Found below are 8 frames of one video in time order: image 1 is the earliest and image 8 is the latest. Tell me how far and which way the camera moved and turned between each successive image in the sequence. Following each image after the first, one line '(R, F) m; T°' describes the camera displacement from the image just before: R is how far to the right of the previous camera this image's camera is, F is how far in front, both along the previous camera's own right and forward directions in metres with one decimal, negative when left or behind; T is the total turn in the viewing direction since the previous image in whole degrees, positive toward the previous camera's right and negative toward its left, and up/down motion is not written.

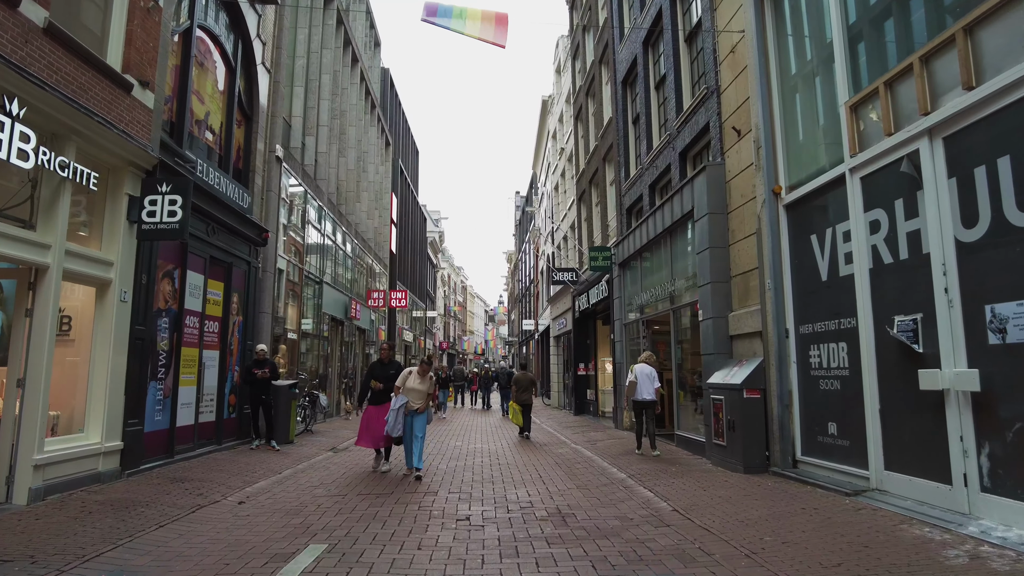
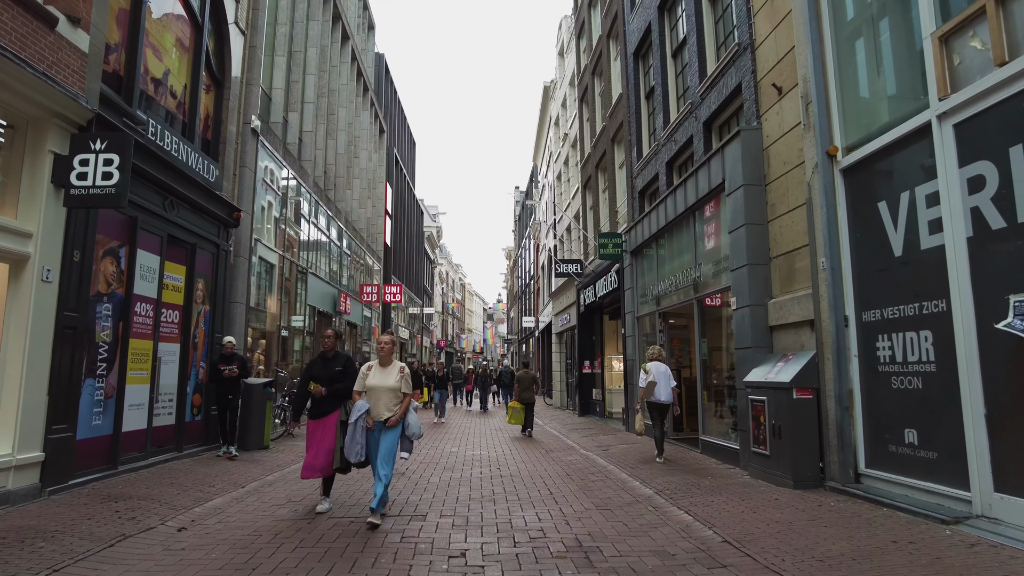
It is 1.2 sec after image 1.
(-0.1, +1.3) m; 0°
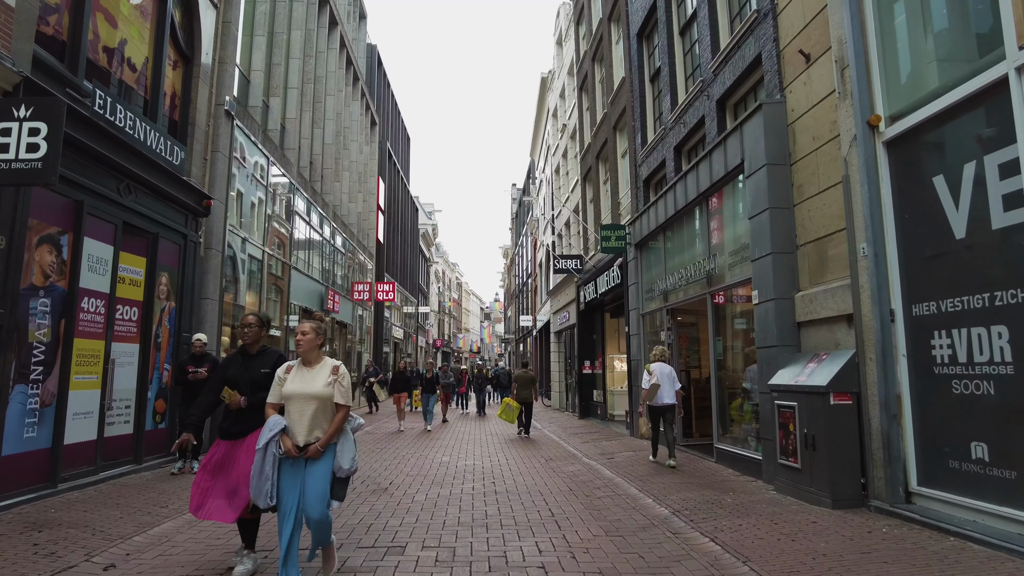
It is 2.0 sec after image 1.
(0.0, +0.9) m; 0°
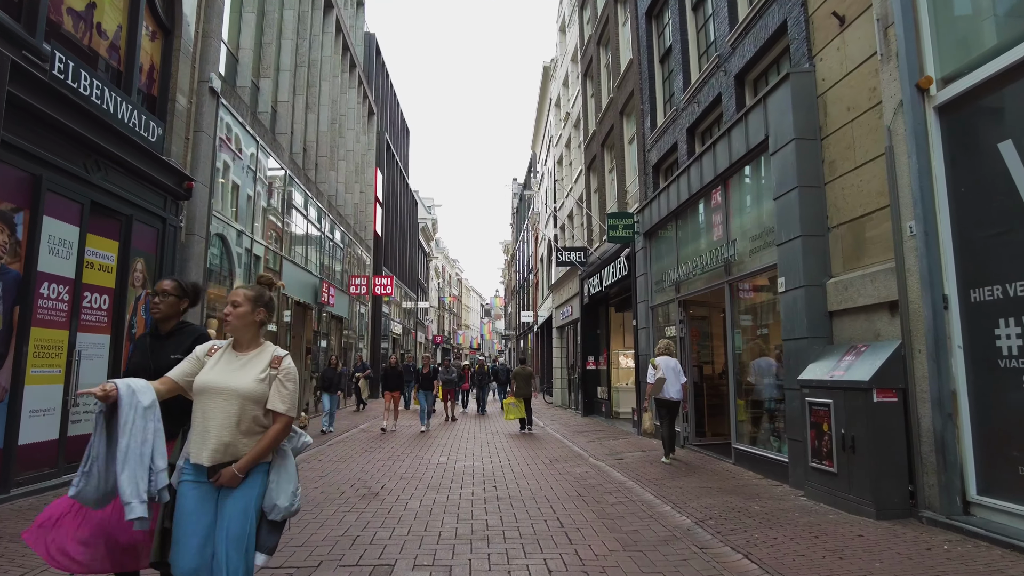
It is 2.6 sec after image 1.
(0.0, +0.7) m; 0°
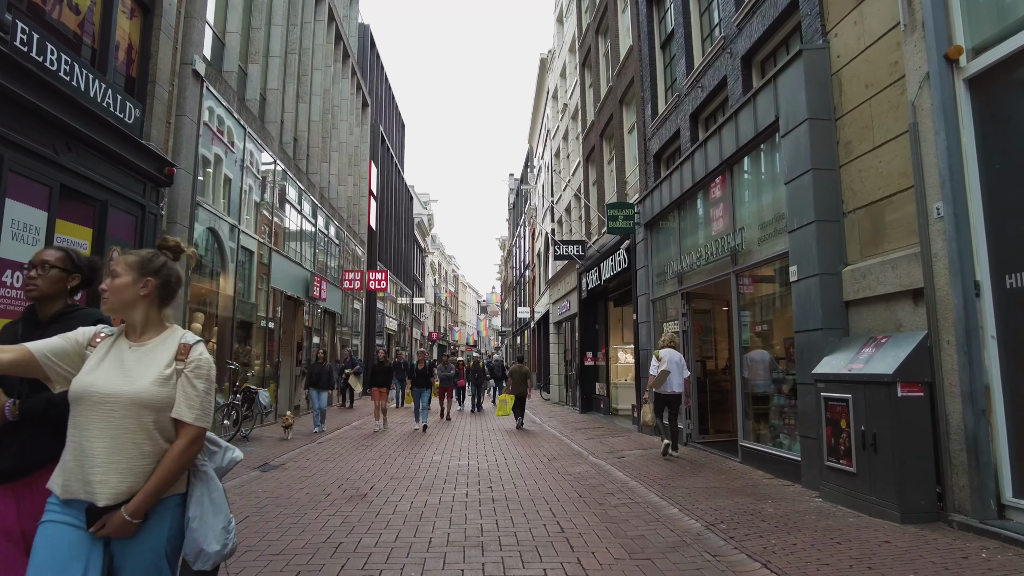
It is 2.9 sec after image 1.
(0.0, +0.4) m; 0°
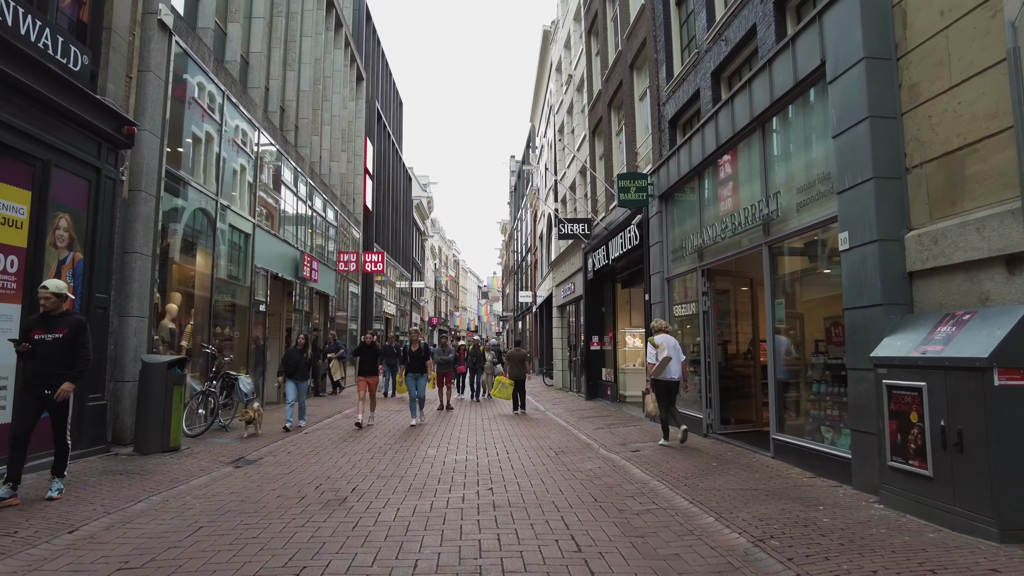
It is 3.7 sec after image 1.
(0.0, +1.0) m; 0°
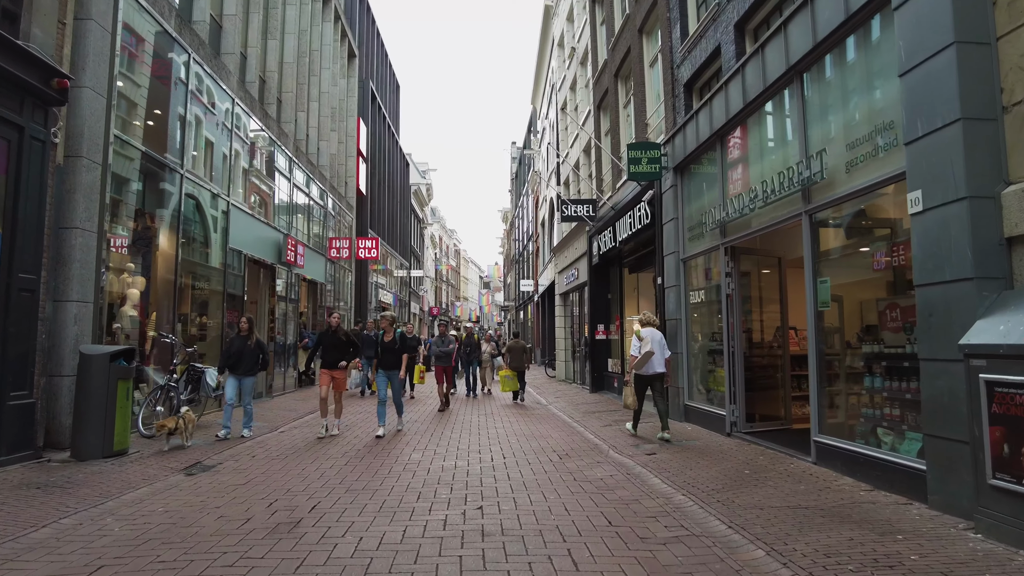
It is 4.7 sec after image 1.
(+0.1, +1.1) m; 0°
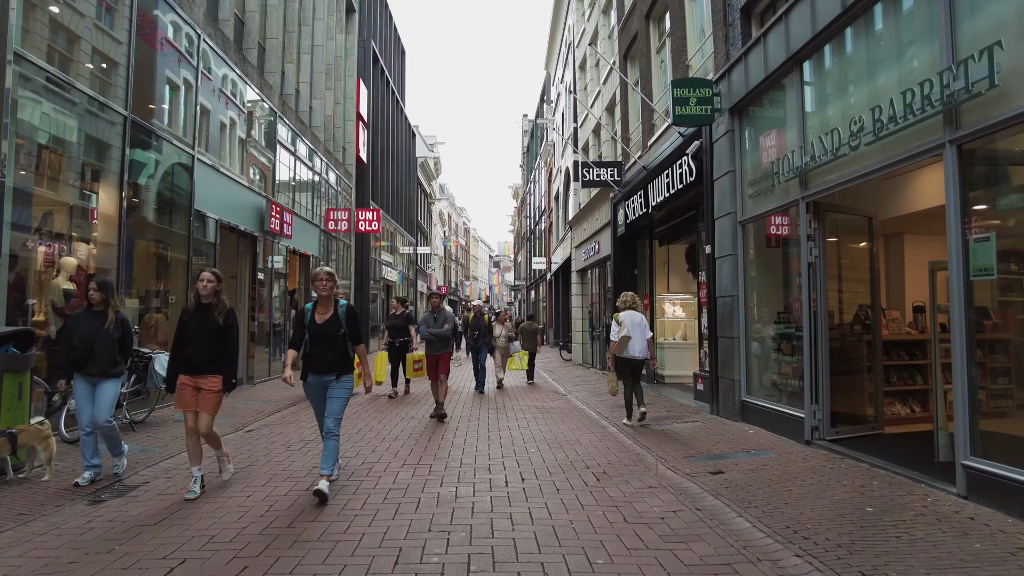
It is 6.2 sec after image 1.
(-0.1, +1.9) m; -1°
